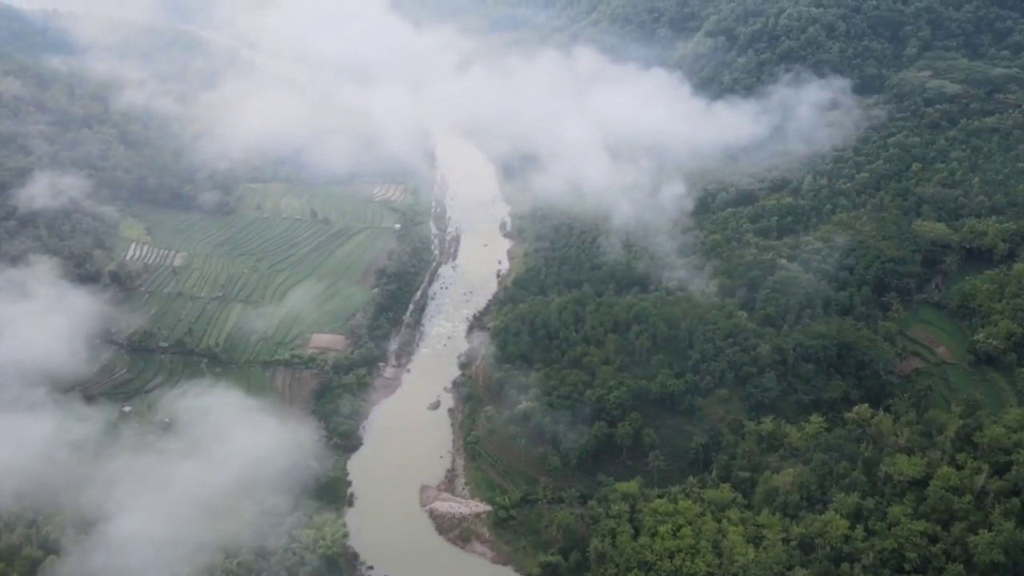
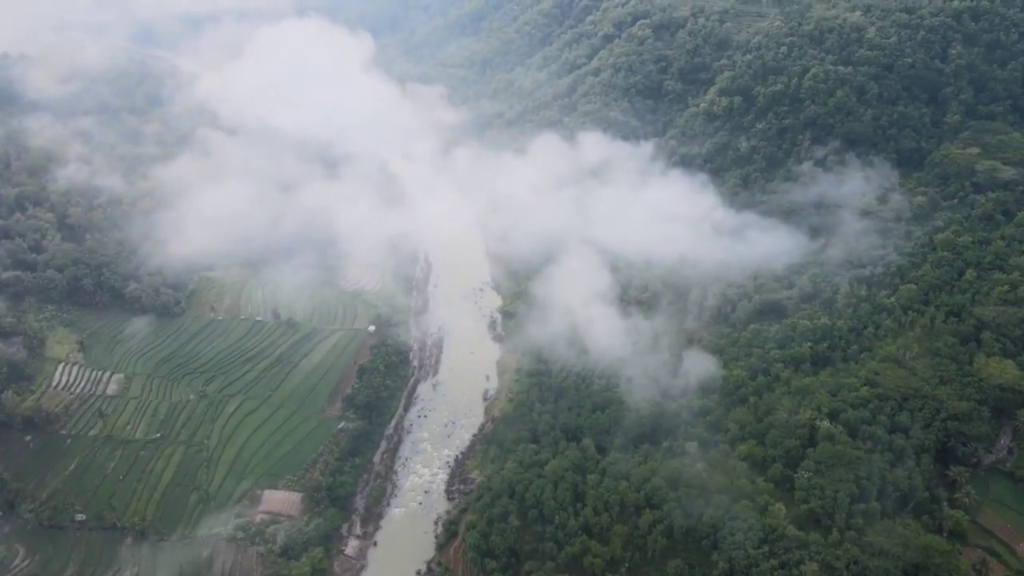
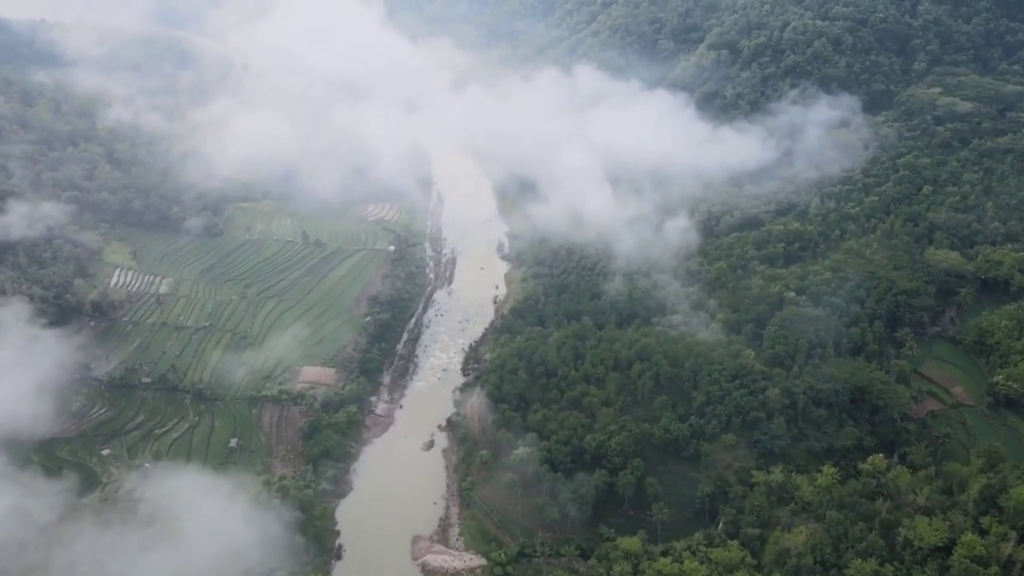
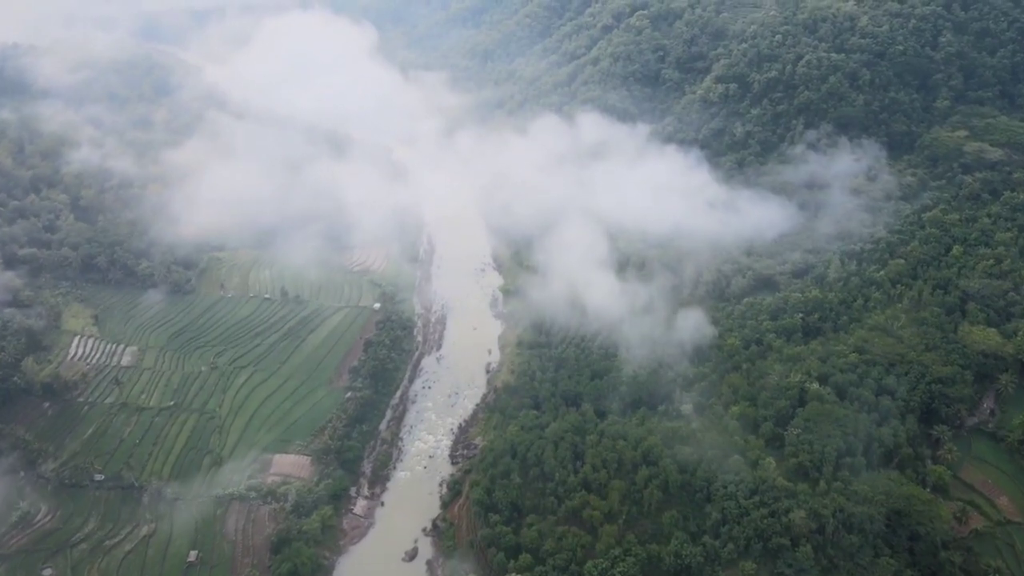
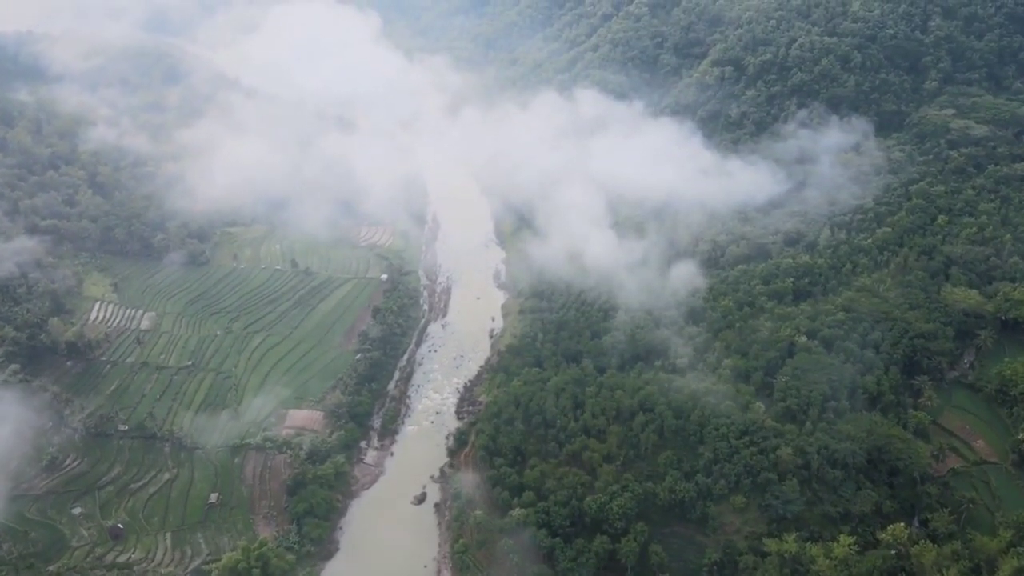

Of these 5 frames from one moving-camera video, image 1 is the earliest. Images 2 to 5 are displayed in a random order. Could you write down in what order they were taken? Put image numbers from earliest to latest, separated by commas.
3, 5, 4, 2
